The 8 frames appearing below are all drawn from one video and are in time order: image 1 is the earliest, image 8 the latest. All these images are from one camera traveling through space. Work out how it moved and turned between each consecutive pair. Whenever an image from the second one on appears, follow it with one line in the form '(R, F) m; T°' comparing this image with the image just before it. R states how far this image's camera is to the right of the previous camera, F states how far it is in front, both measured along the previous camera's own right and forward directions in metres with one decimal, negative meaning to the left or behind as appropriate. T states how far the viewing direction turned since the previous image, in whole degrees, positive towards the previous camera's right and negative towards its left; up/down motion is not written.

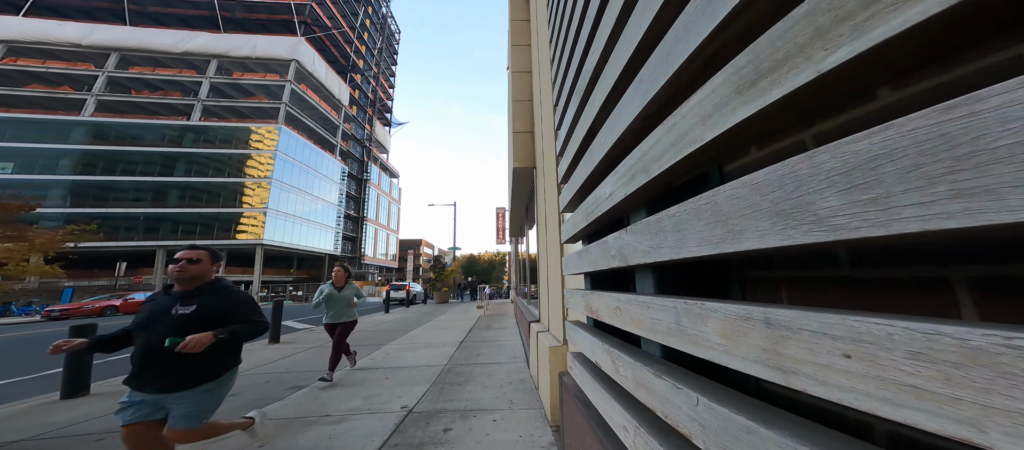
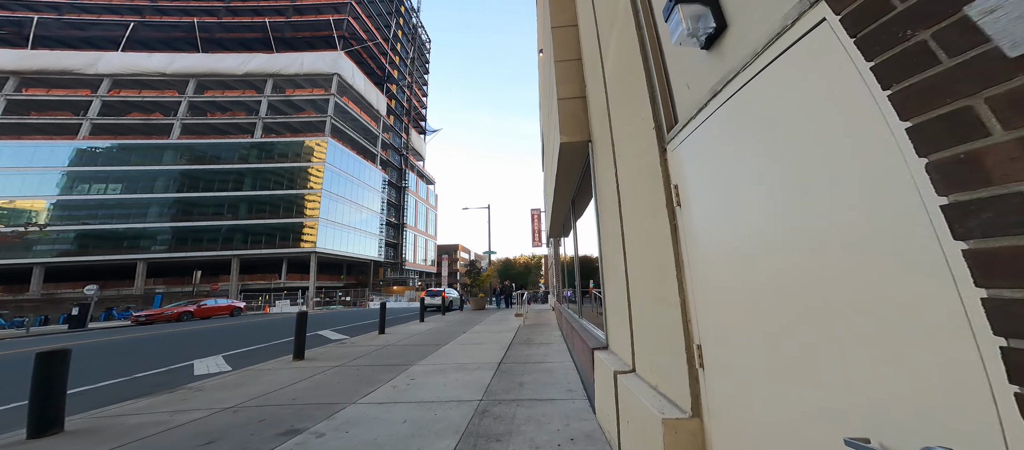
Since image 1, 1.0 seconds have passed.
(-0.1, +1.0) m; -6°
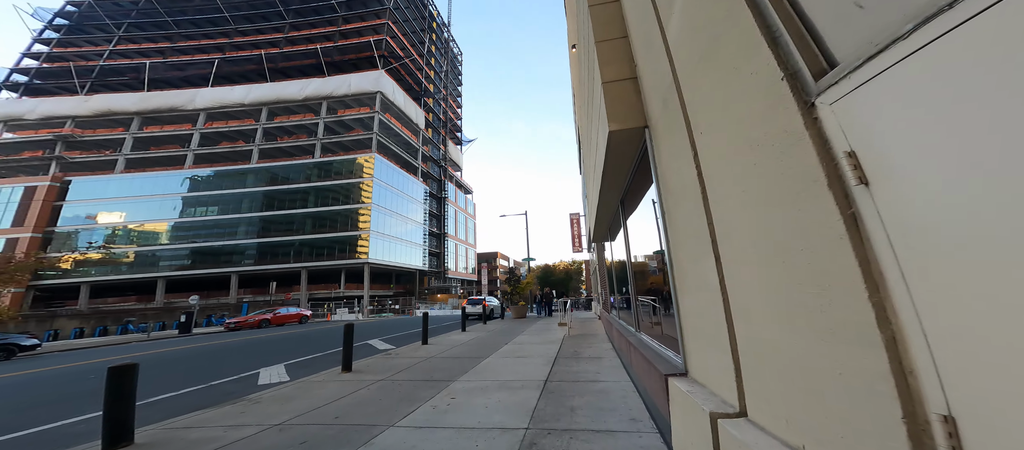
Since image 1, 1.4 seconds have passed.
(-0.1, +0.4) m; -6°
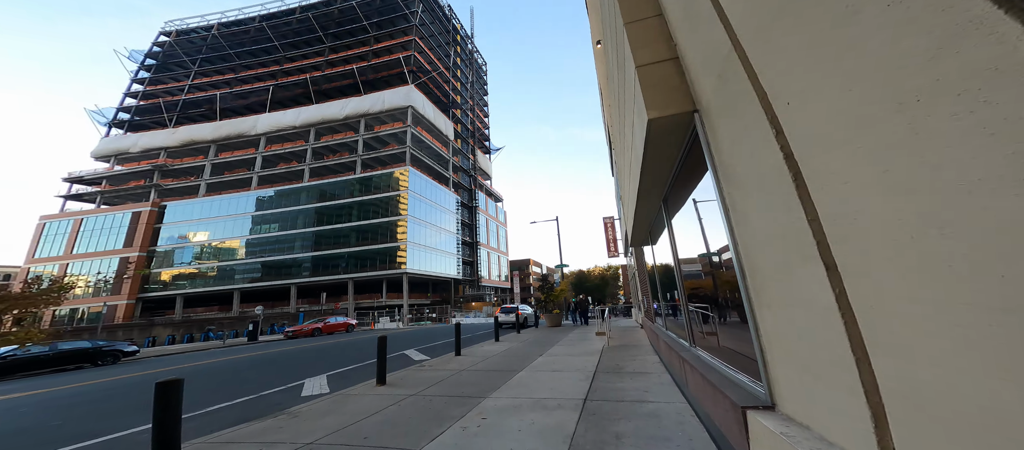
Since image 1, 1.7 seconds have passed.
(0.0, +0.3) m; -5°
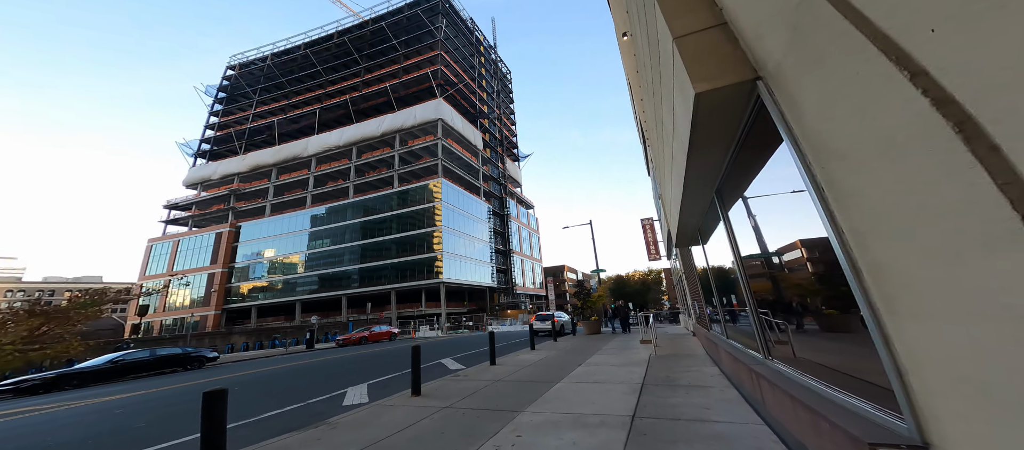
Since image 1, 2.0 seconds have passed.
(0.0, +0.3) m; -5°
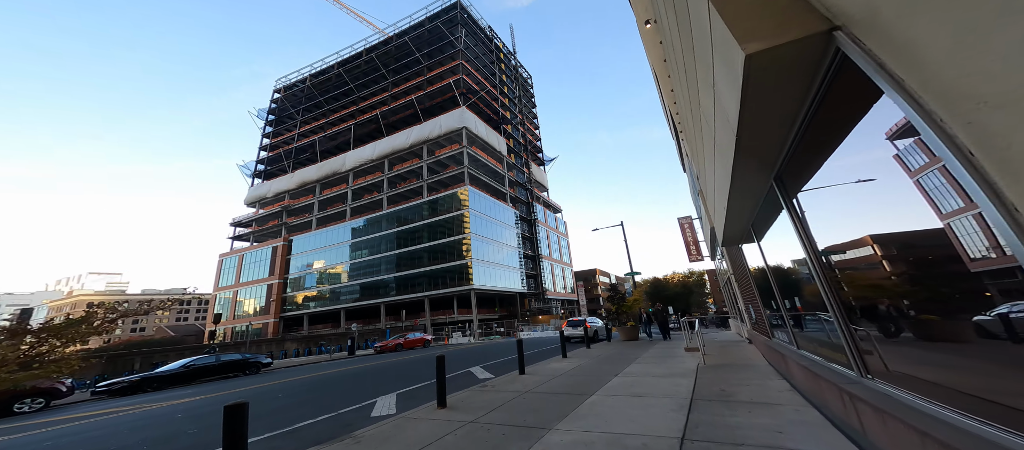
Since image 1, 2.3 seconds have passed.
(+0.1, +0.4) m; -5°
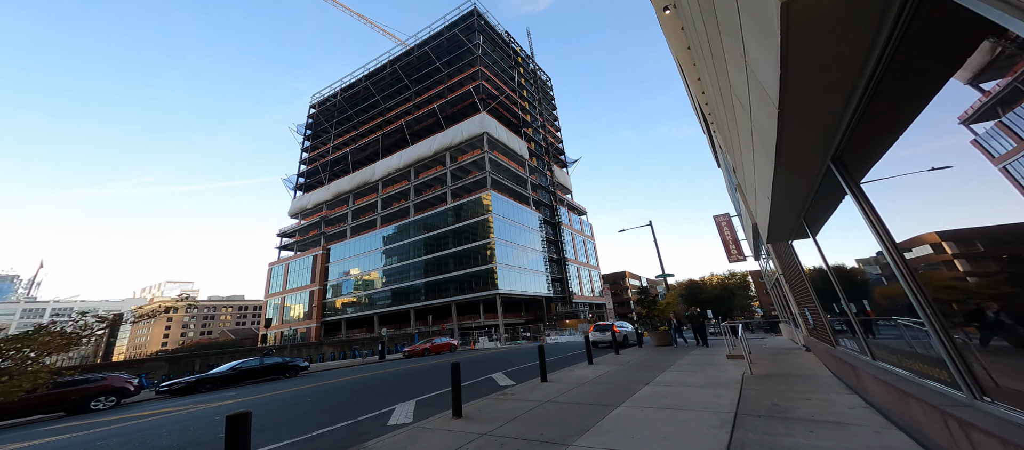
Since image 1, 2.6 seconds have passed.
(+0.2, +0.4) m; -4°
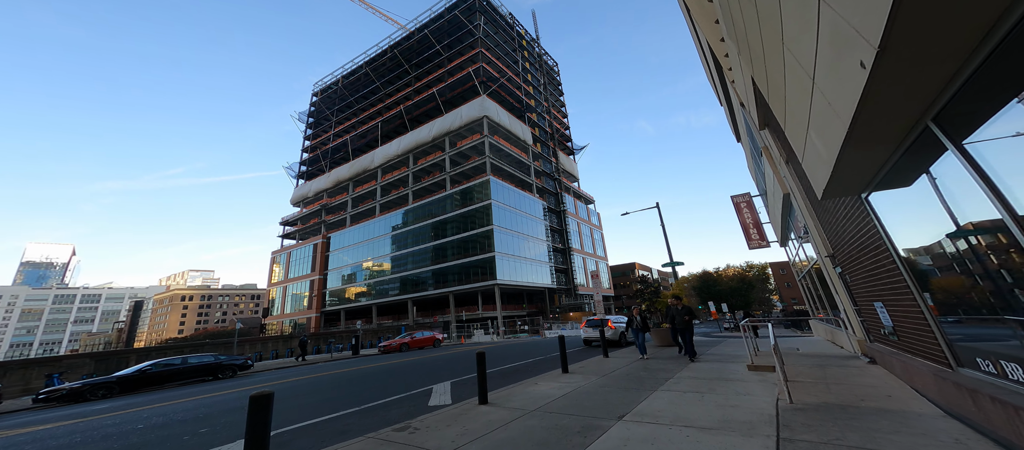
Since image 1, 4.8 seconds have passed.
(+1.7, +3.0) m; -2°
